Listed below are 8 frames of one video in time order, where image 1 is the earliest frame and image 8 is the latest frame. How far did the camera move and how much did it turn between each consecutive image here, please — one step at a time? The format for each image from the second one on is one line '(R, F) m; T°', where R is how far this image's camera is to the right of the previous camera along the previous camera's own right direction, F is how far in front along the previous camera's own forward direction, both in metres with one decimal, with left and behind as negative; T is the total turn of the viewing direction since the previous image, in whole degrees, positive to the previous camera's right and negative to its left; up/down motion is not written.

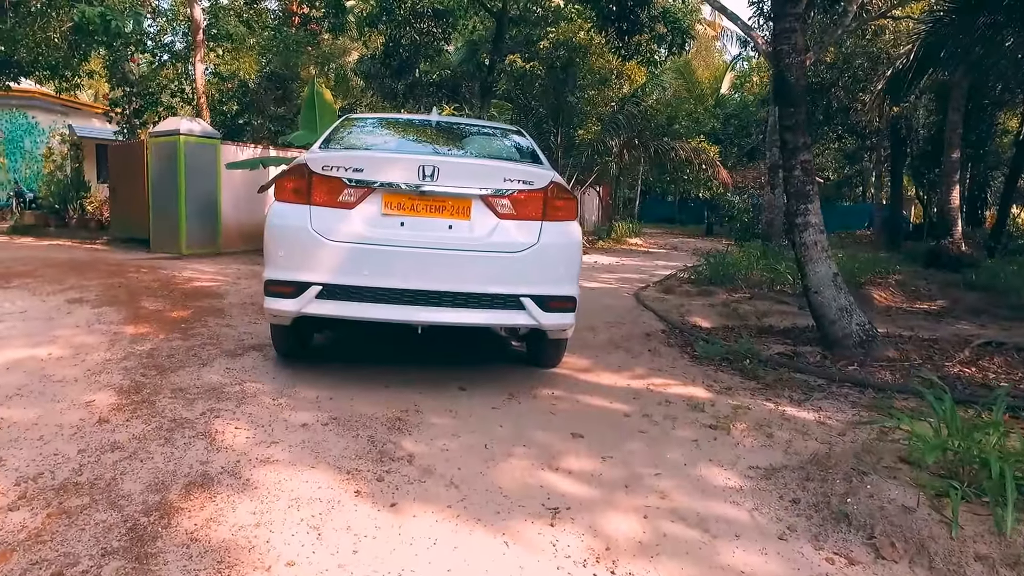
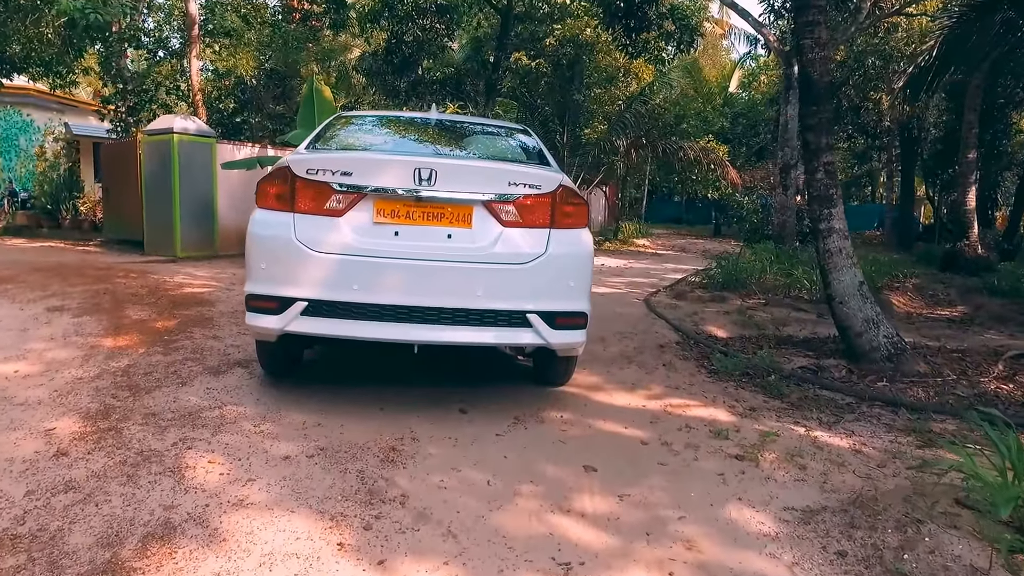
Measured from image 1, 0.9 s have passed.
(0.0, +0.3) m; 0°
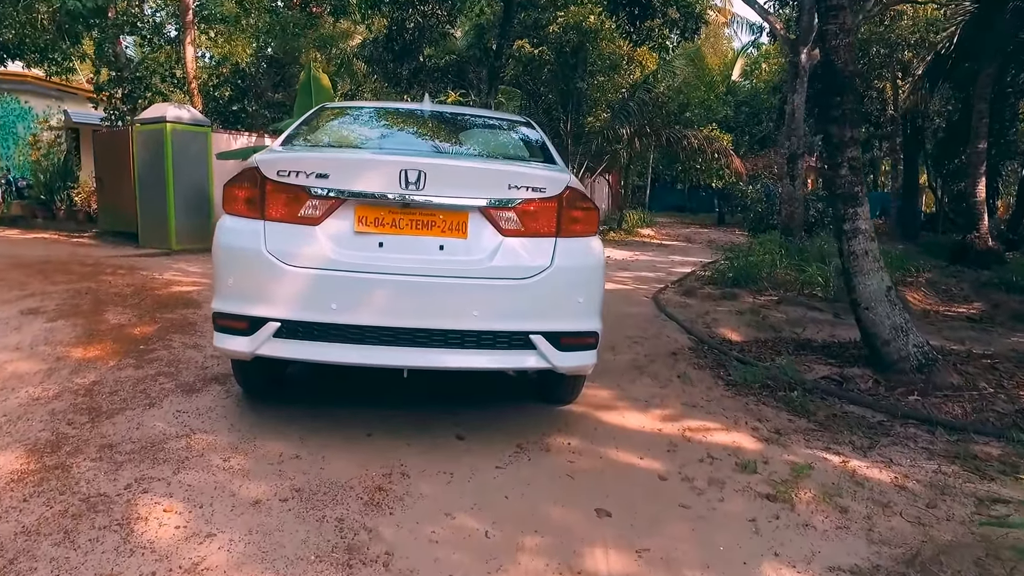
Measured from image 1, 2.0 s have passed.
(0.0, +0.4) m; 0°
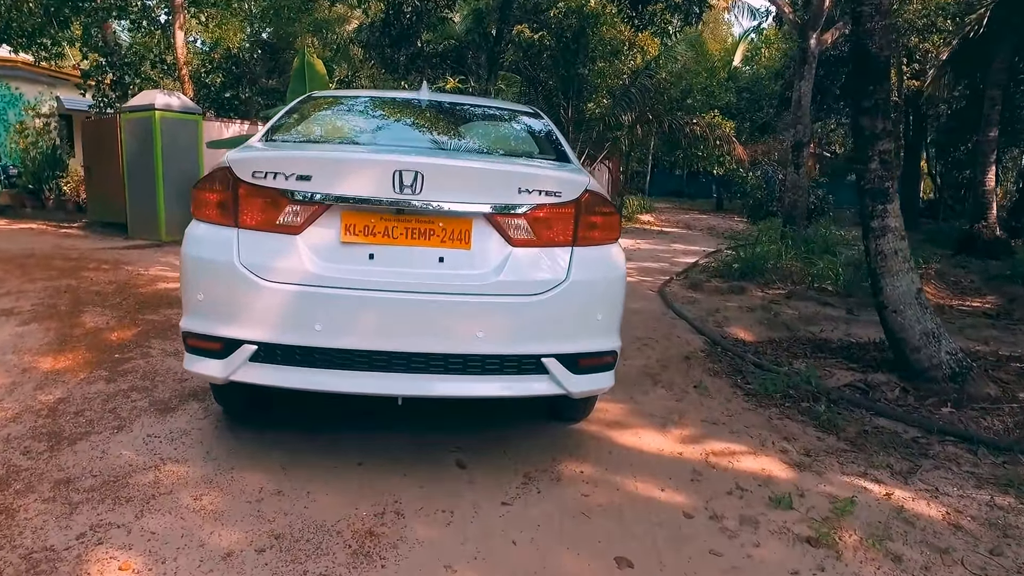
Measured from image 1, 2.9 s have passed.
(0.0, +0.3) m; 0°
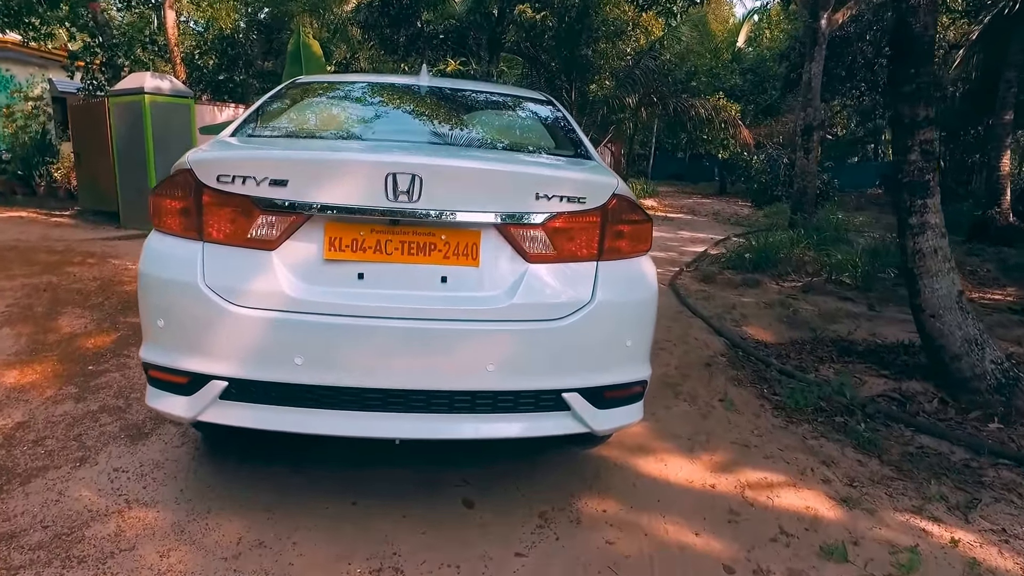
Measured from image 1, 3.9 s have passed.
(0.0, +0.4) m; 0°
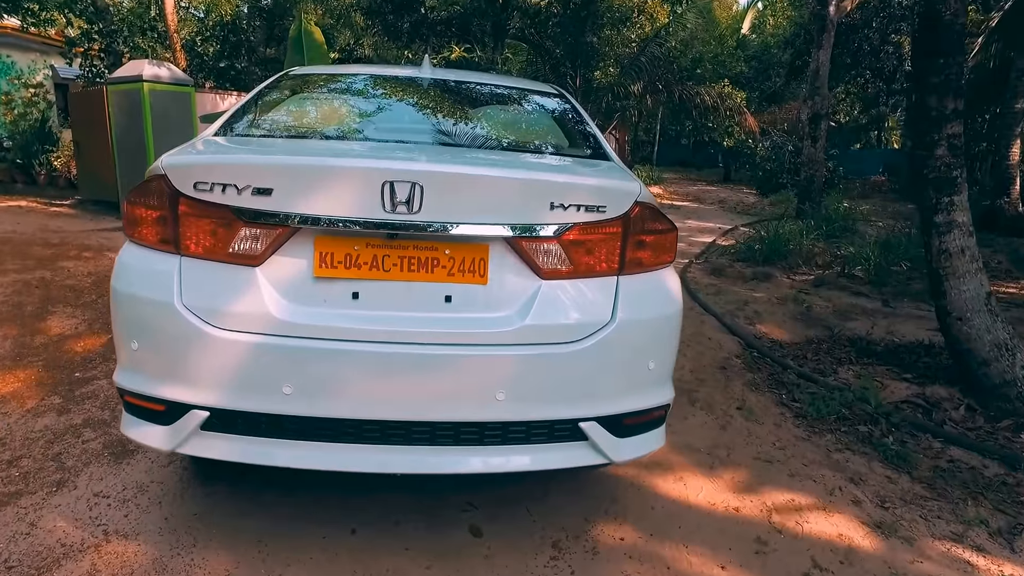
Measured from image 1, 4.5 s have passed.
(0.0, +0.2) m; 0°
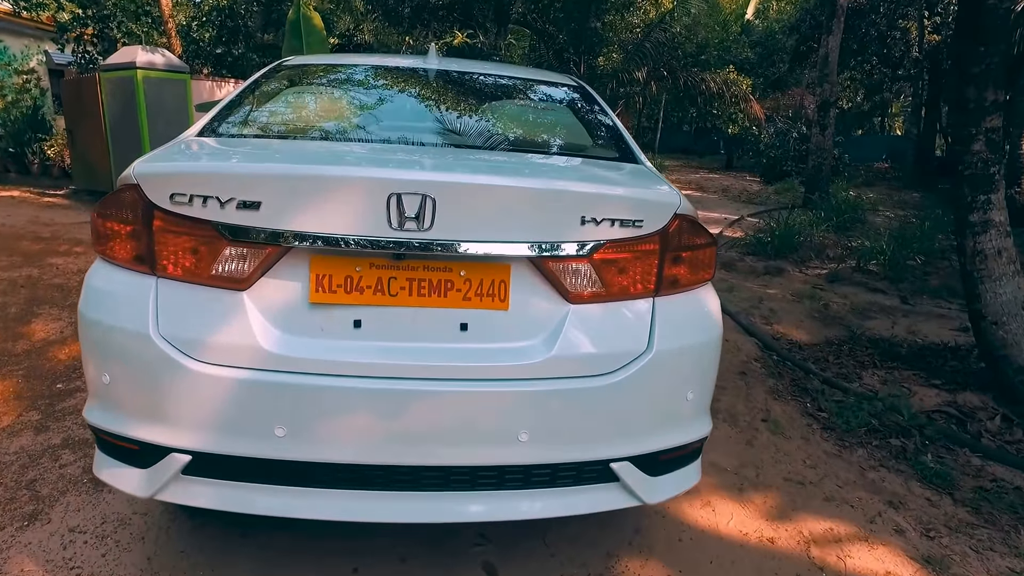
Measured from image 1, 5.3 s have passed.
(0.0, +0.2) m; 0°
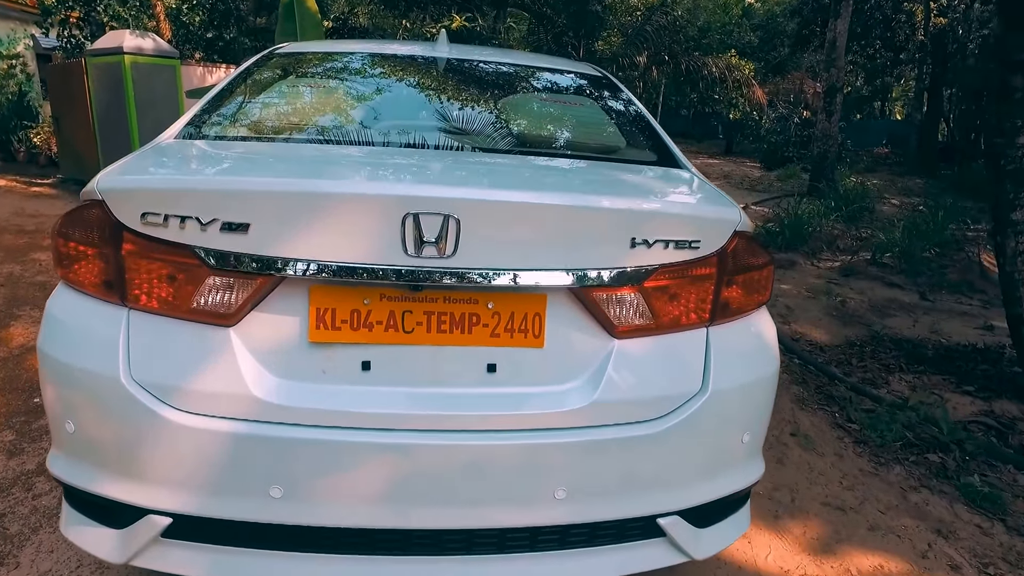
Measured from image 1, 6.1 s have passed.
(-0.1, +0.2) m; 0°
